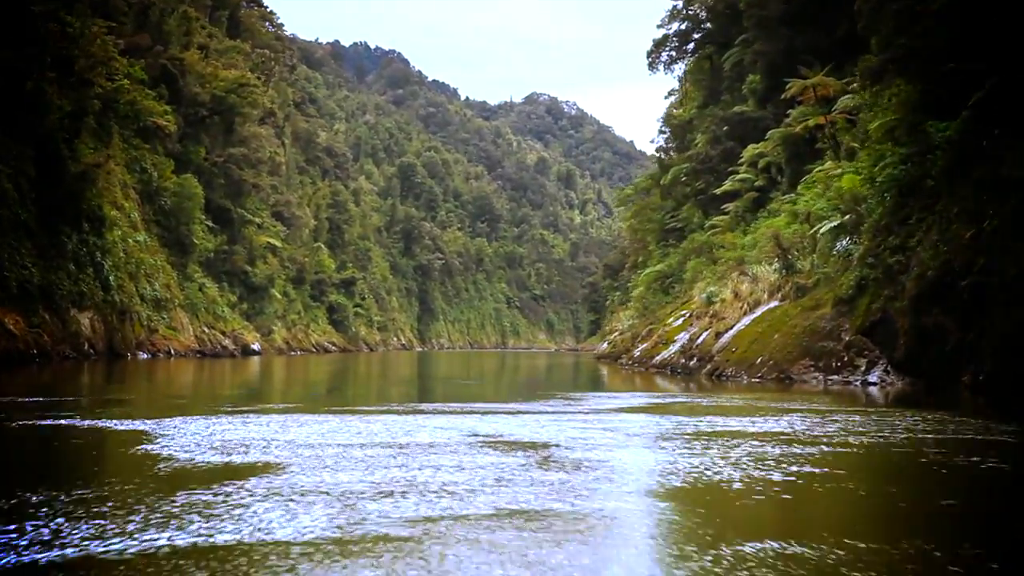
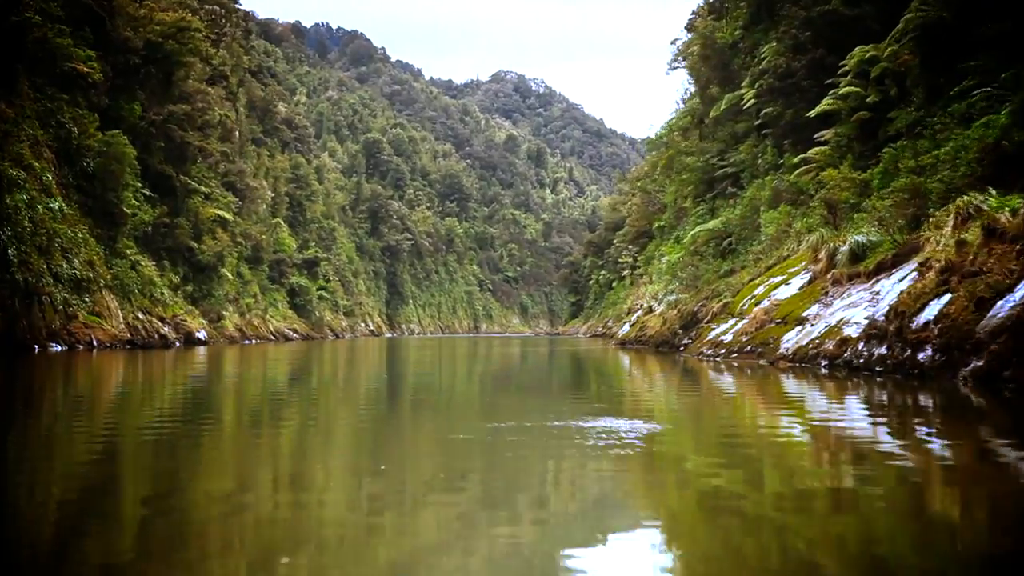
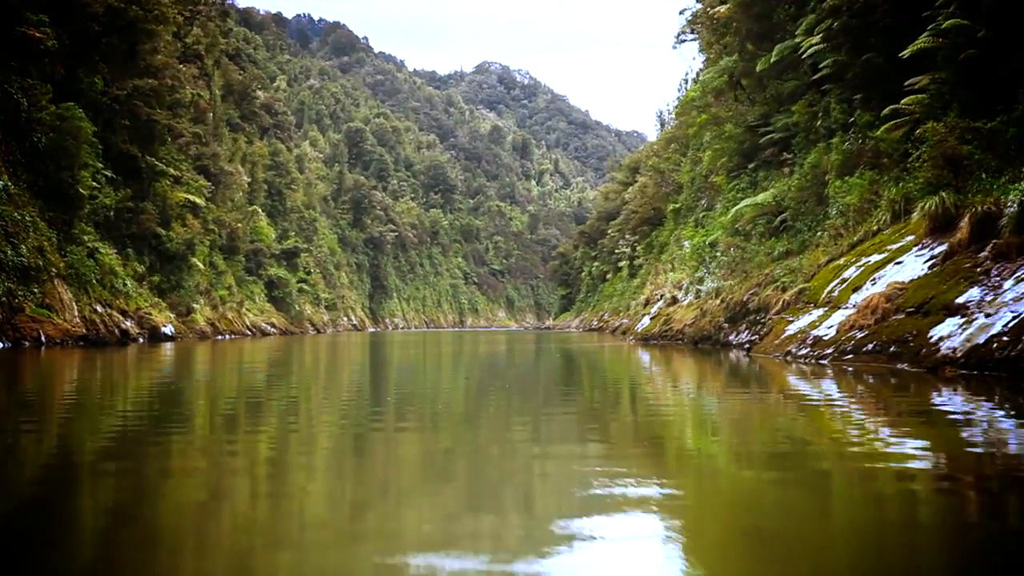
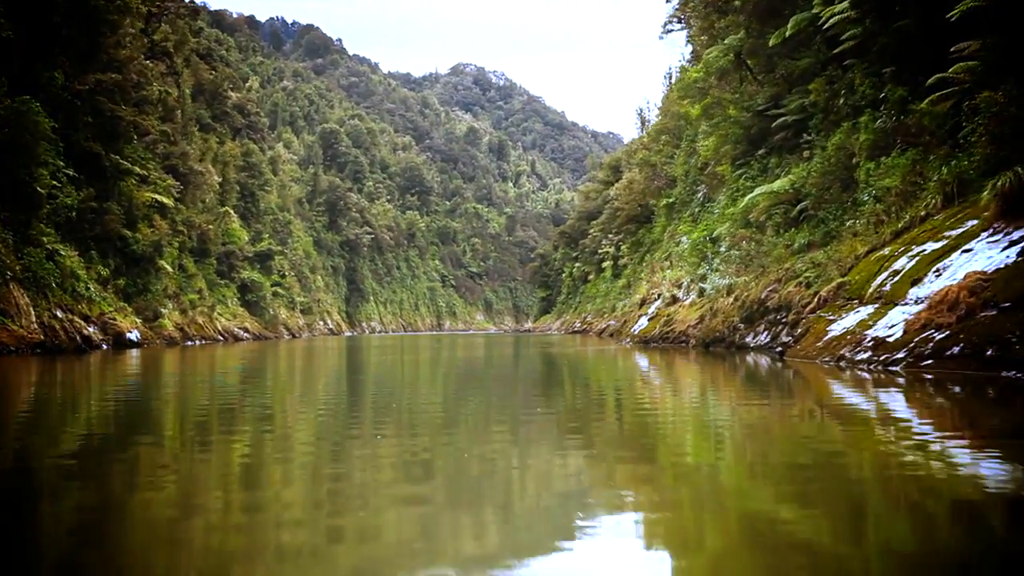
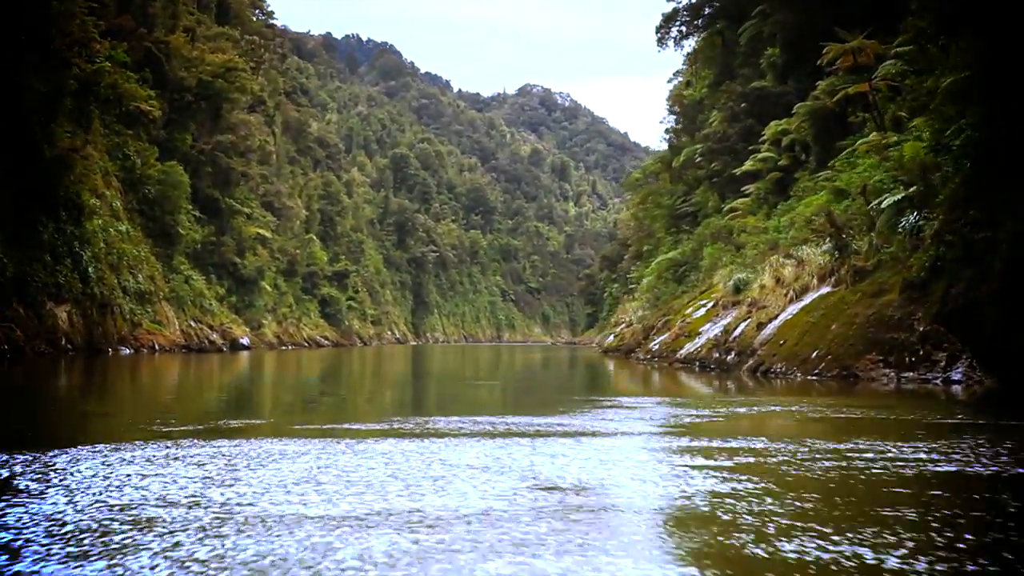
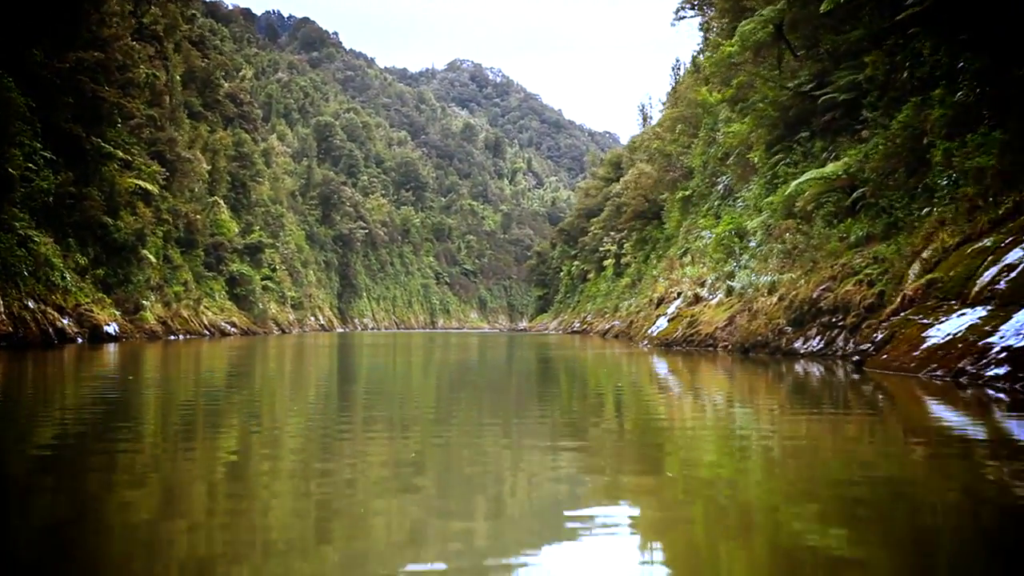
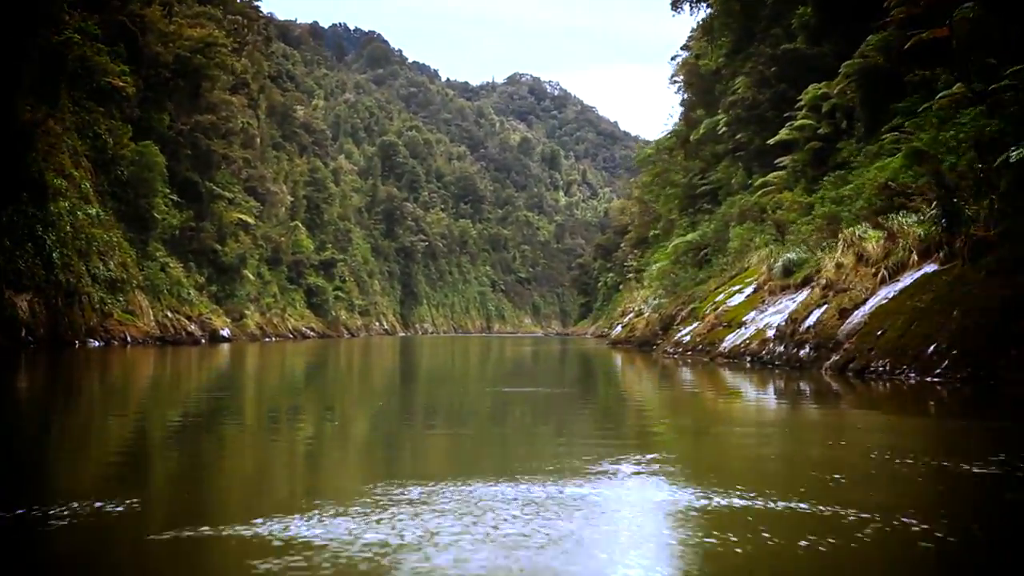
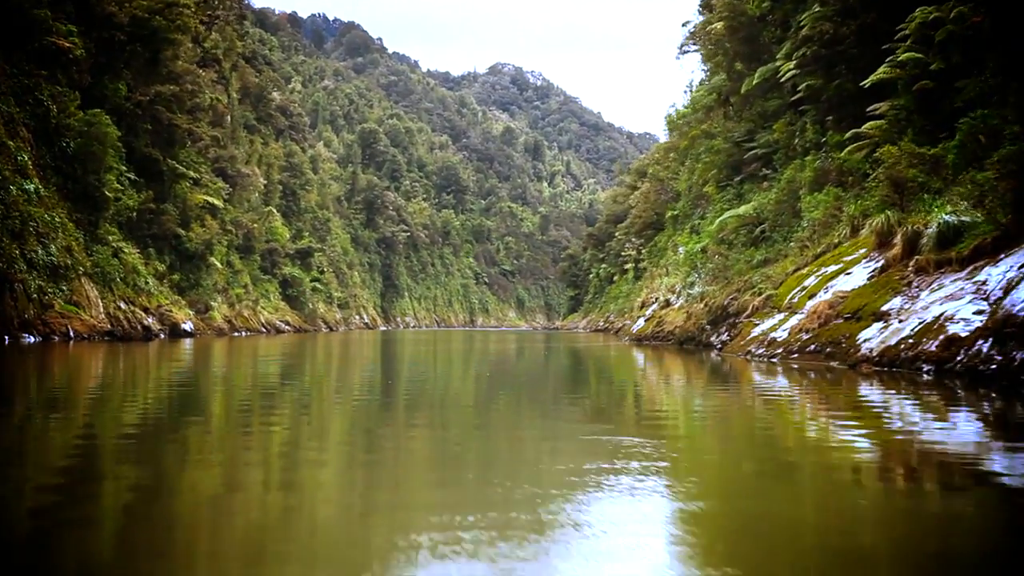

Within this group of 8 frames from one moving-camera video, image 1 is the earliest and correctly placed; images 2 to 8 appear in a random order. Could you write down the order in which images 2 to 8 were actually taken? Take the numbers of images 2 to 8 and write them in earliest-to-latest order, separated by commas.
5, 7, 2, 8, 3, 4, 6
